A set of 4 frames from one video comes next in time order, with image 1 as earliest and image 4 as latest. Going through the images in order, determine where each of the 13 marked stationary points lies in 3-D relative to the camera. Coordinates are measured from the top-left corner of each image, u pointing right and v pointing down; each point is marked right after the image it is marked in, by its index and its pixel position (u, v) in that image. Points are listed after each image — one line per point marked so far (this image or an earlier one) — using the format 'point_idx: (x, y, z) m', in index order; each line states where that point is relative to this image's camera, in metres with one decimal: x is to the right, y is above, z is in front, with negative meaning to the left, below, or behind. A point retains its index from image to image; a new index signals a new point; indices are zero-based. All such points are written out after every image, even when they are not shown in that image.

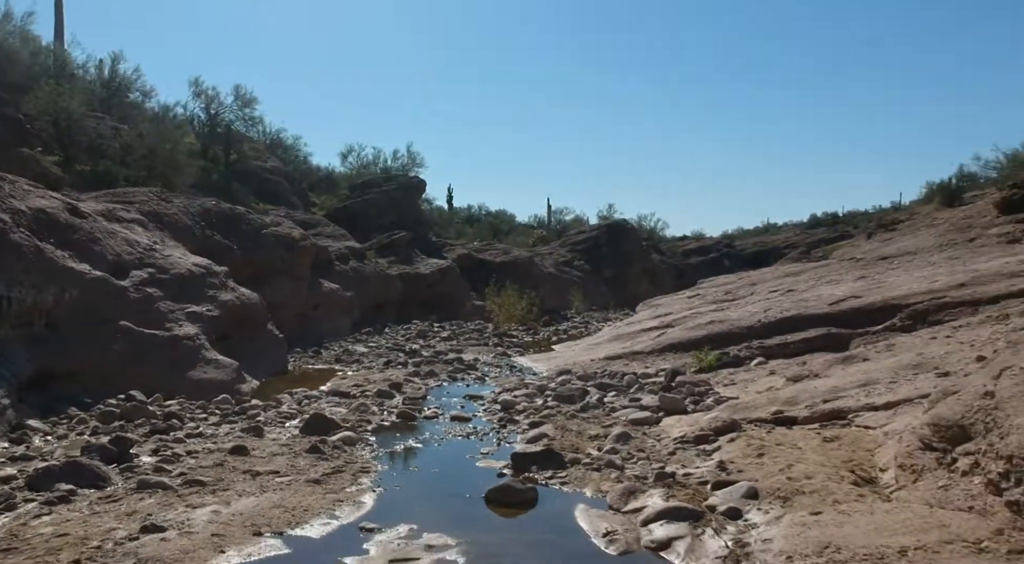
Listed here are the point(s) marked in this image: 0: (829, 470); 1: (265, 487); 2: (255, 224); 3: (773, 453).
0: (+2.1, -1.2, +5.2) m
1: (-1.7, -1.4, +5.4) m
2: (-5.0, +1.1, +15.0) m
3: (+1.9, -1.3, +5.8) m
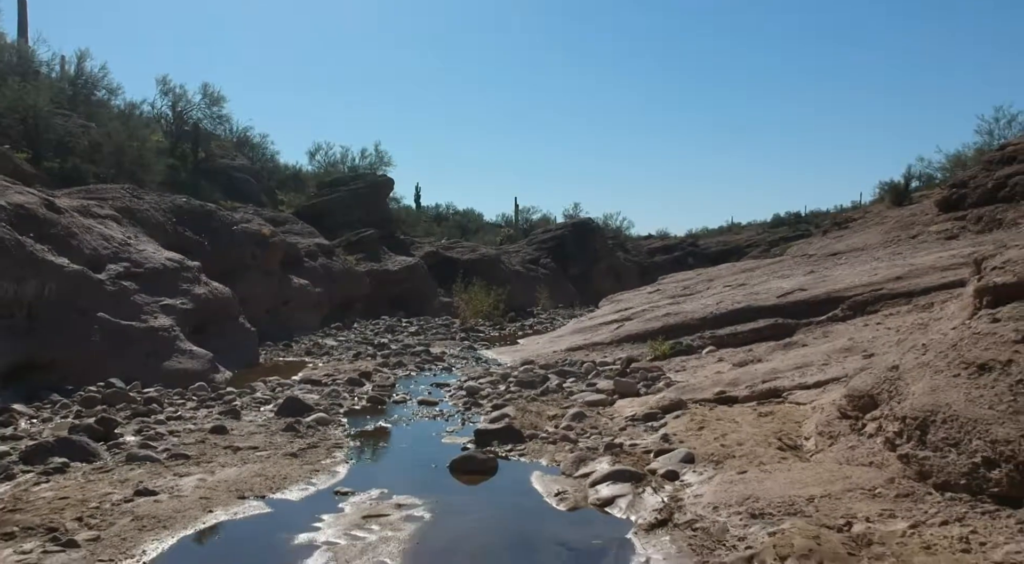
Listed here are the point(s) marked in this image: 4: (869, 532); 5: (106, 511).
0: (+1.9, -1.1, +5.8) m
1: (-2.0, -1.3, +5.9) m
2: (-5.7, +1.2, +15.3) m
3: (+1.6, -1.2, +6.3) m
4: (+1.8, -1.2, +3.8) m
5: (-2.4, -1.4, +4.6) m
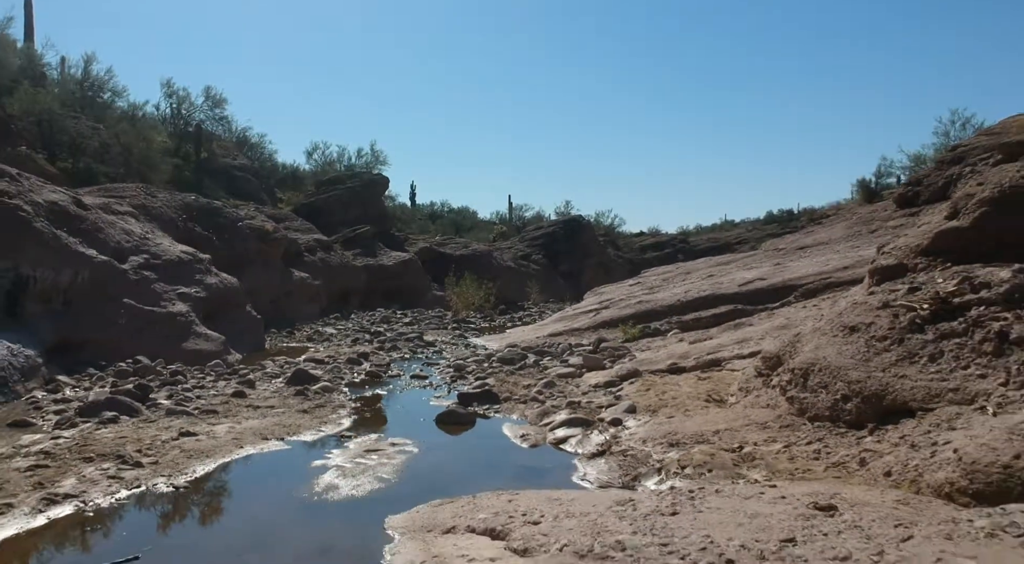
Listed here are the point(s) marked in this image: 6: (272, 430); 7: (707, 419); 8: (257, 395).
0: (+1.6, -1.0, +7.0) m
1: (-2.2, -1.2, +7.0) m
2: (-5.9, +1.4, +16.4) m
3: (+1.4, -1.0, +7.5) m
4: (+1.6, -1.1, +5.0) m
5: (-2.6, -1.2, +5.7) m
6: (-2.0, -1.2, +6.4) m
7: (+1.5, -1.0, +5.8) m
8: (-2.7, -1.2, +8.0) m
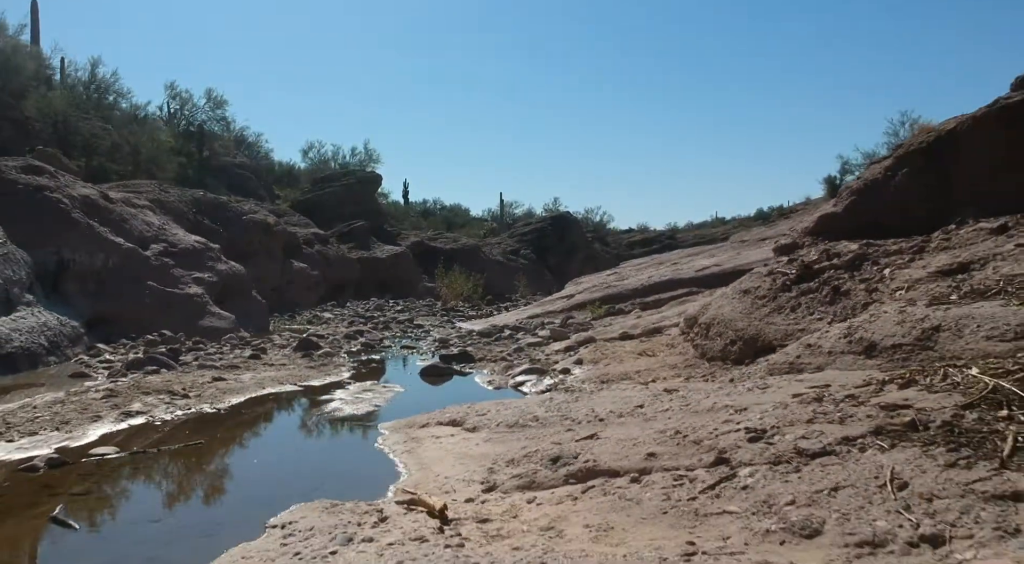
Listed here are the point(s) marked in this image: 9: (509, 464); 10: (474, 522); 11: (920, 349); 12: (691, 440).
0: (+1.3, -0.7, +8.5) m
1: (-2.6, -1.0, +8.5) m
2: (-6.3, +1.6, +17.8) m
3: (+1.1, -0.8, +9.0) m
4: (+1.2, -0.8, +6.5) m
5: (-2.9, -1.0, +7.2) m
6: (-2.3, -1.0, +7.9) m
7: (+1.2, -0.8, +7.4) m
8: (-3.0, -0.9, +9.5) m
9: (0.0, -0.9, +3.9) m
10: (-0.2, -1.0, +3.2) m
11: (+2.1, -0.3, +3.9) m
12: (+0.8, -0.7, +3.5) m
